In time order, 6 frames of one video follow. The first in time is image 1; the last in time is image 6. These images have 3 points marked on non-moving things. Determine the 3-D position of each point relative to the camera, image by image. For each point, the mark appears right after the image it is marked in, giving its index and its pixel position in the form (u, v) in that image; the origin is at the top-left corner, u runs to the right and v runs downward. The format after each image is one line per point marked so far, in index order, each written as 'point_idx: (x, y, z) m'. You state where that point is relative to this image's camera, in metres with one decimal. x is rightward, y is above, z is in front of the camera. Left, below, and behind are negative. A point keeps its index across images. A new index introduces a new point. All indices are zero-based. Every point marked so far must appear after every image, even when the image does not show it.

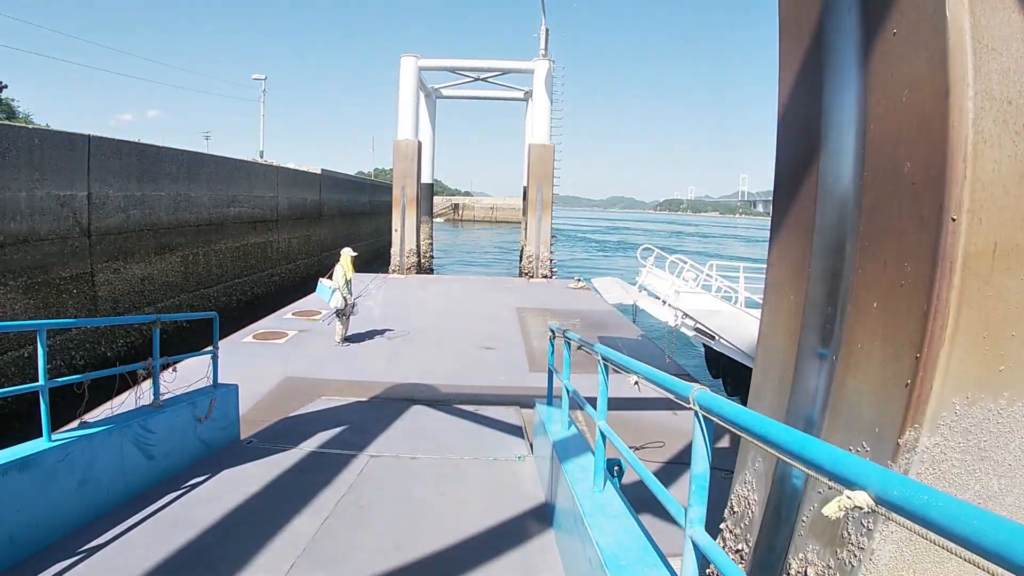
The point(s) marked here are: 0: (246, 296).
0: (-5.9, -0.2, +12.9) m
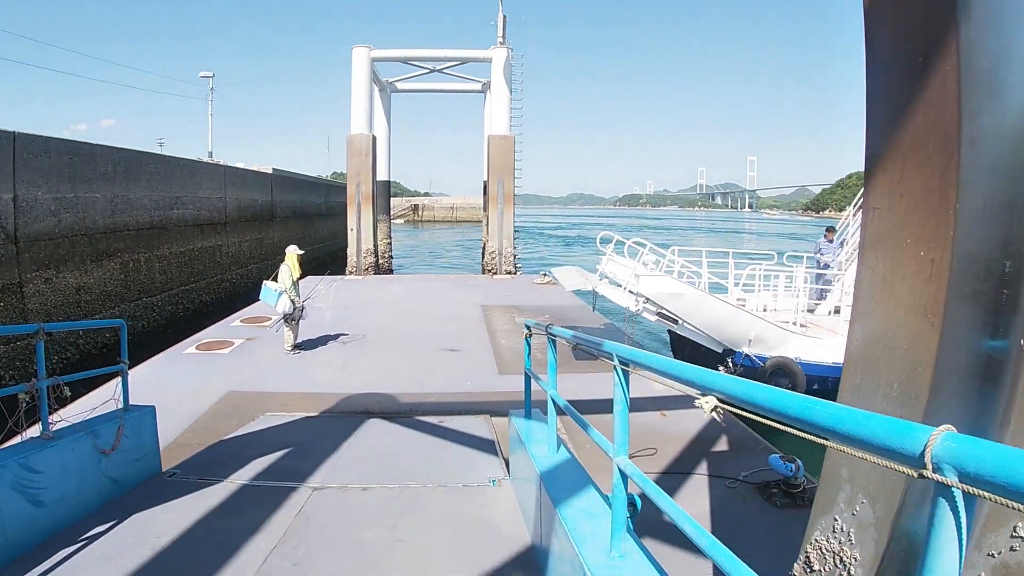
0: (-6.6, -0.3, +12.0) m
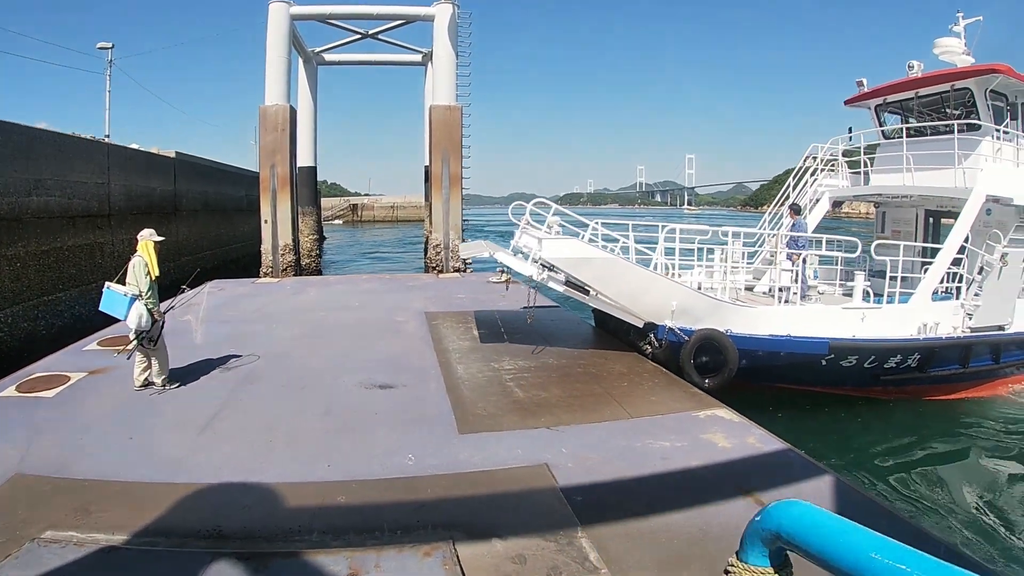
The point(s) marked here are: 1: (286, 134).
0: (-7.3, -0.5, +9.3) m
1: (-4.5, +3.0, +11.4) m
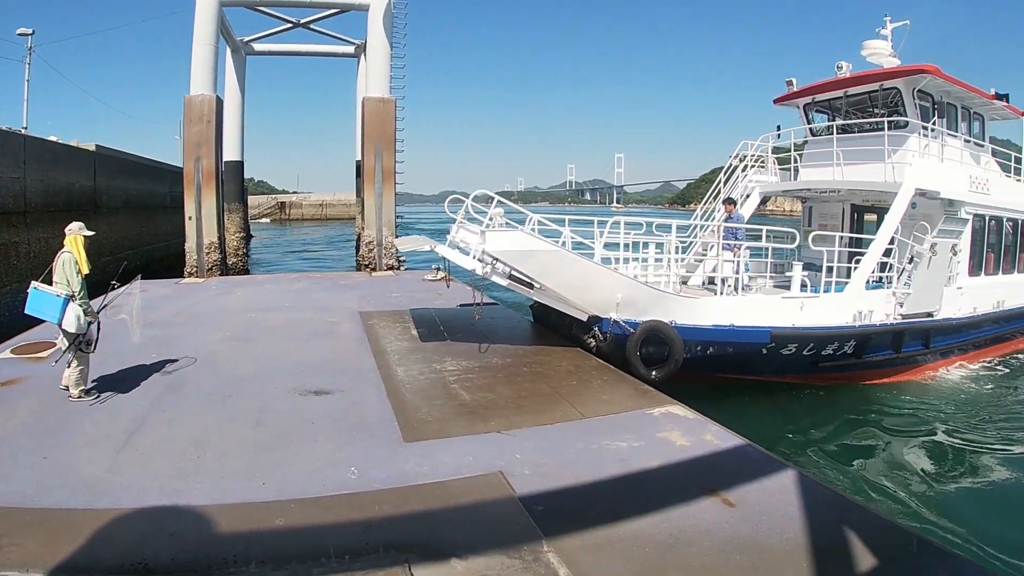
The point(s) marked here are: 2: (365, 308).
0: (-8.1, -0.6, +8.5) m
1: (-5.5, +3.0, +10.8) m
2: (-1.9, -0.3, +7.6) m
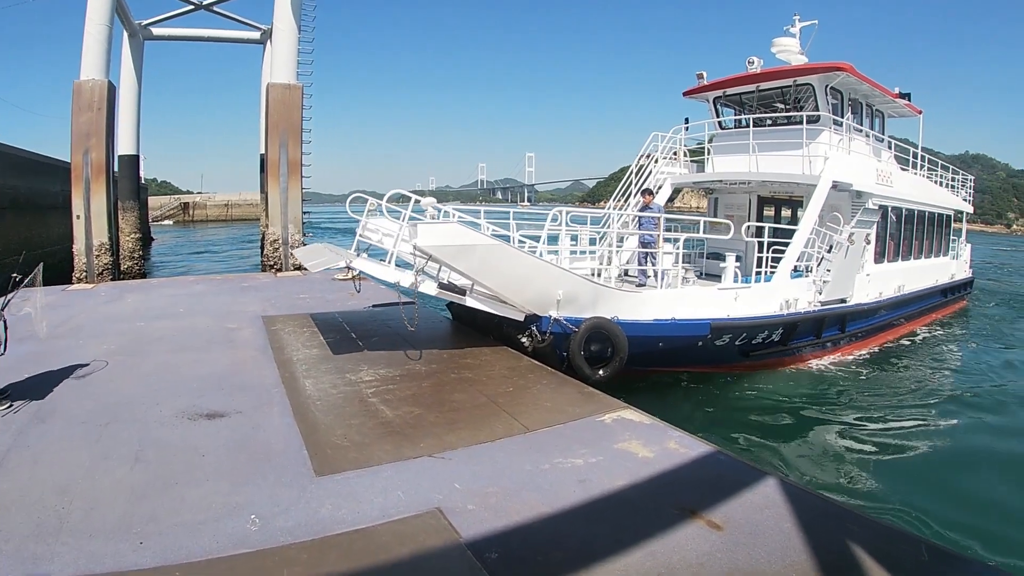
0: (-9.0, -0.8, +6.9) m
1: (-6.8, +2.9, +9.5) m
2: (-2.7, -0.3, +6.9) m
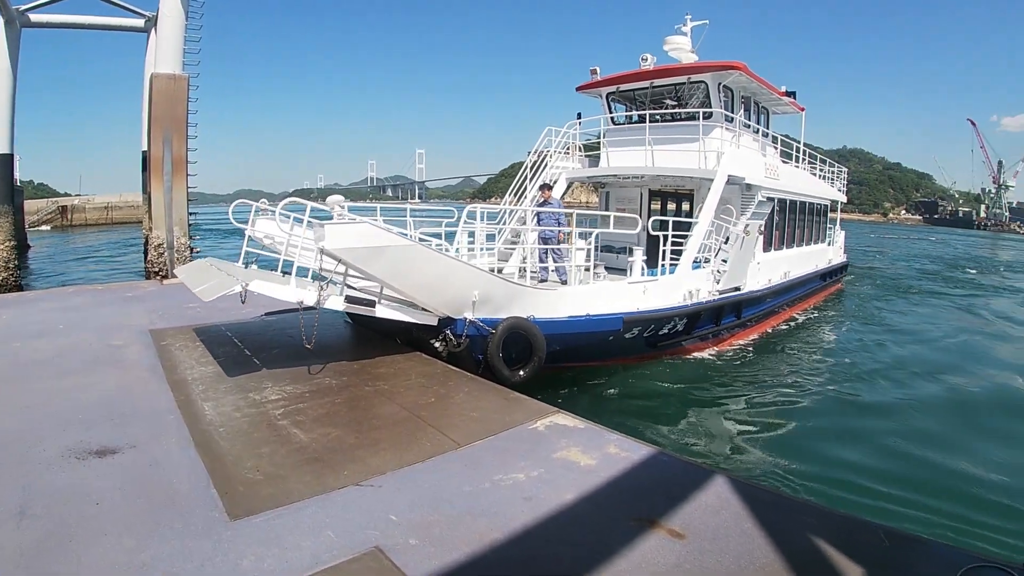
0: (-9.8, -1.2, +5.4) m
1: (-8.2, +2.5, +8.2) m
2: (-3.6, -0.4, +6.3) m
